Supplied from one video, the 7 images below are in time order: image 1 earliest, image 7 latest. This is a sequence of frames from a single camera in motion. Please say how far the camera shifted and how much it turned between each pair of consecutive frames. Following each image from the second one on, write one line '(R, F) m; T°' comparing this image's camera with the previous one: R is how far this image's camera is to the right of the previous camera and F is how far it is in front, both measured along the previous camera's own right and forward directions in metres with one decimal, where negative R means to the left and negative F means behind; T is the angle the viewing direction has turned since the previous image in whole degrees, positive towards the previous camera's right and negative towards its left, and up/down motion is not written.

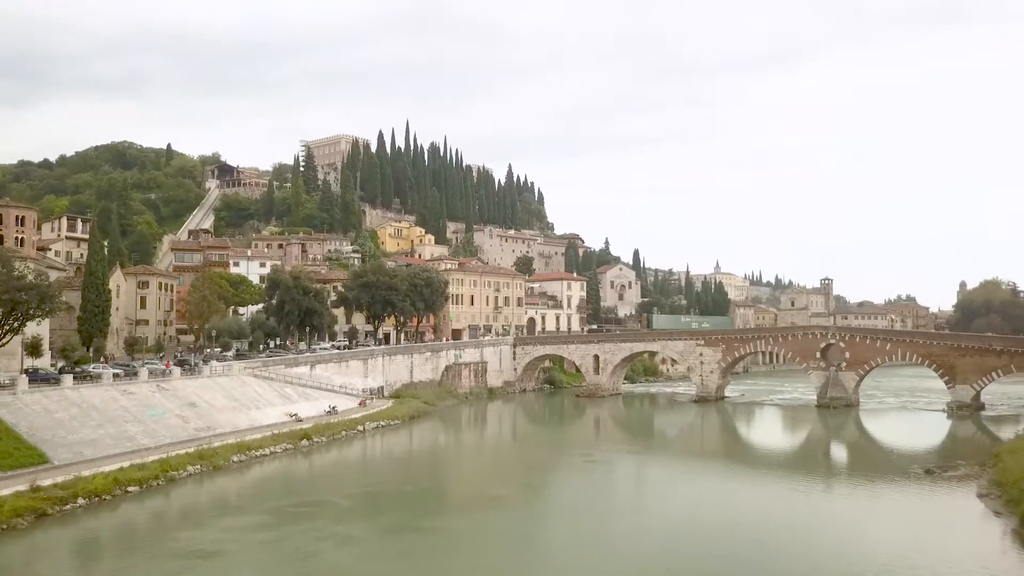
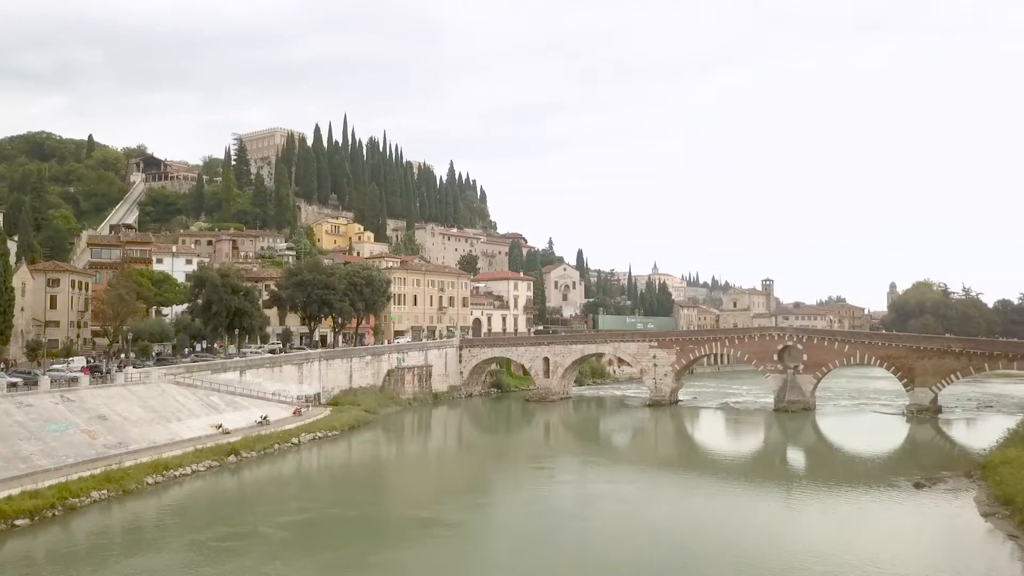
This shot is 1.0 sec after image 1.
(-0.4, +2.3) m; +4°
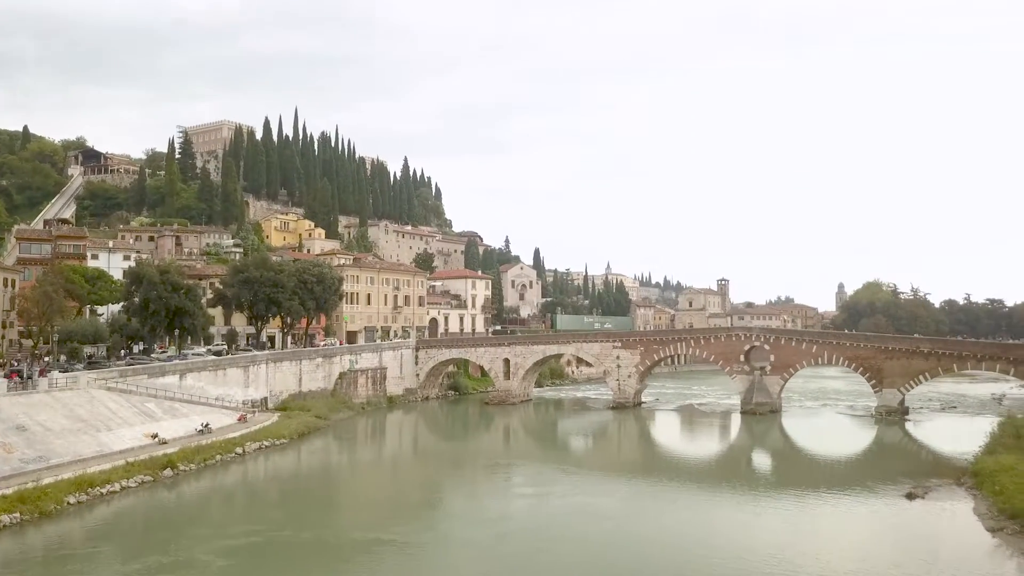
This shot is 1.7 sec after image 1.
(-0.3, +1.7) m; +3°
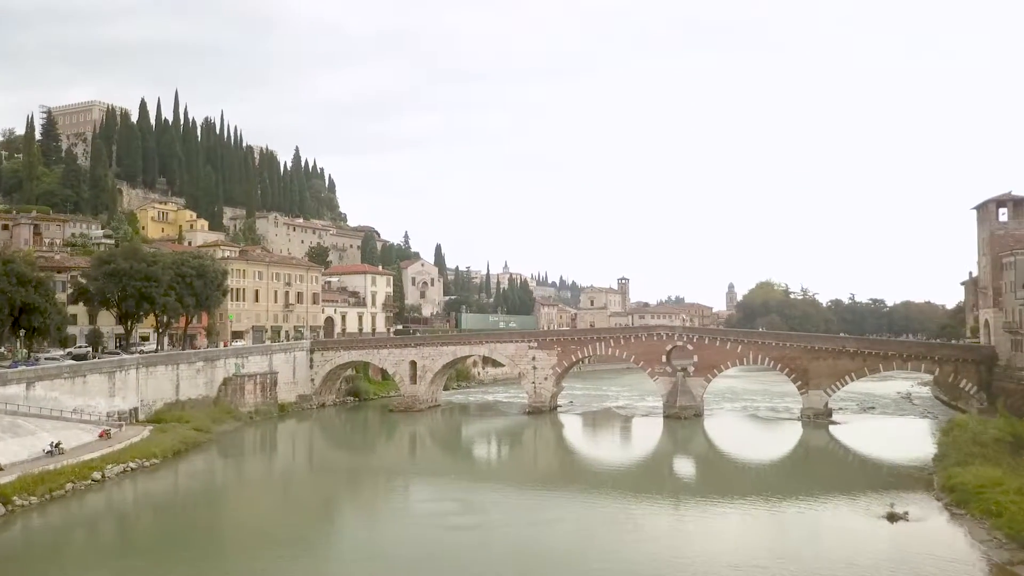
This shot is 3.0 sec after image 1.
(-0.6, +3.3) m; +7°
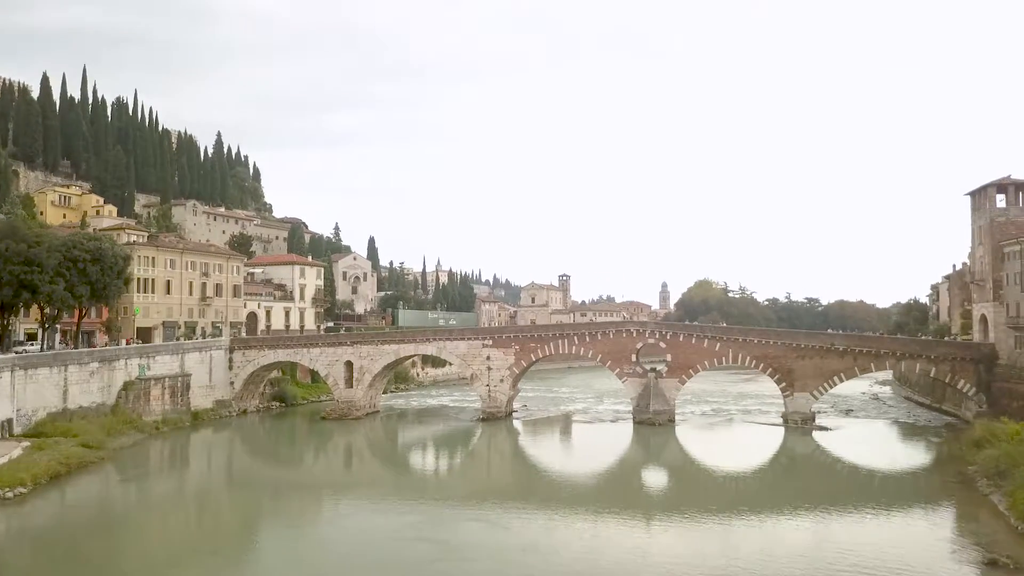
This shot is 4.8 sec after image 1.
(-0.9, +4.4) m; +5°
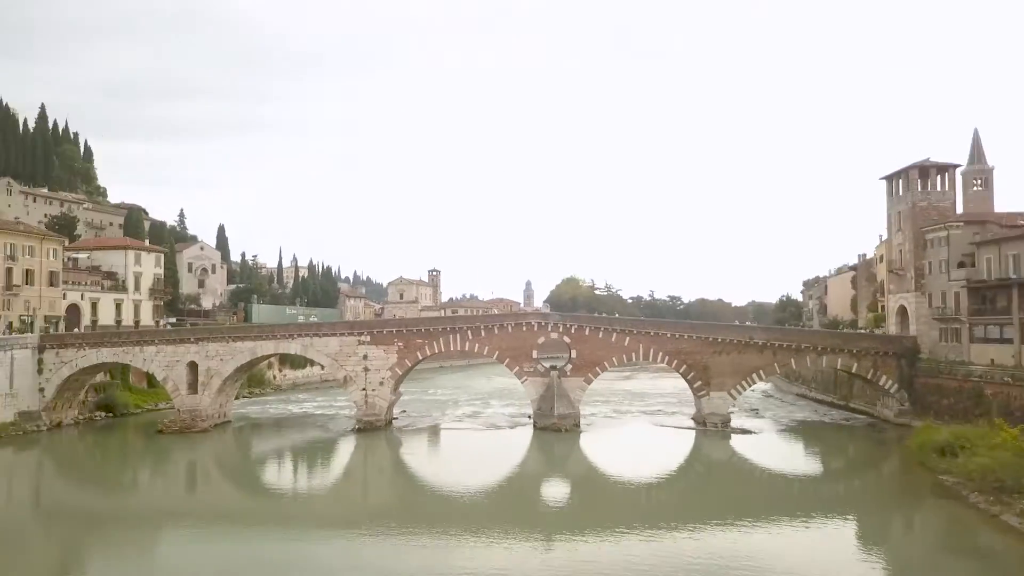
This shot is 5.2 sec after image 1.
(-0.8, +4.6) m; +10°
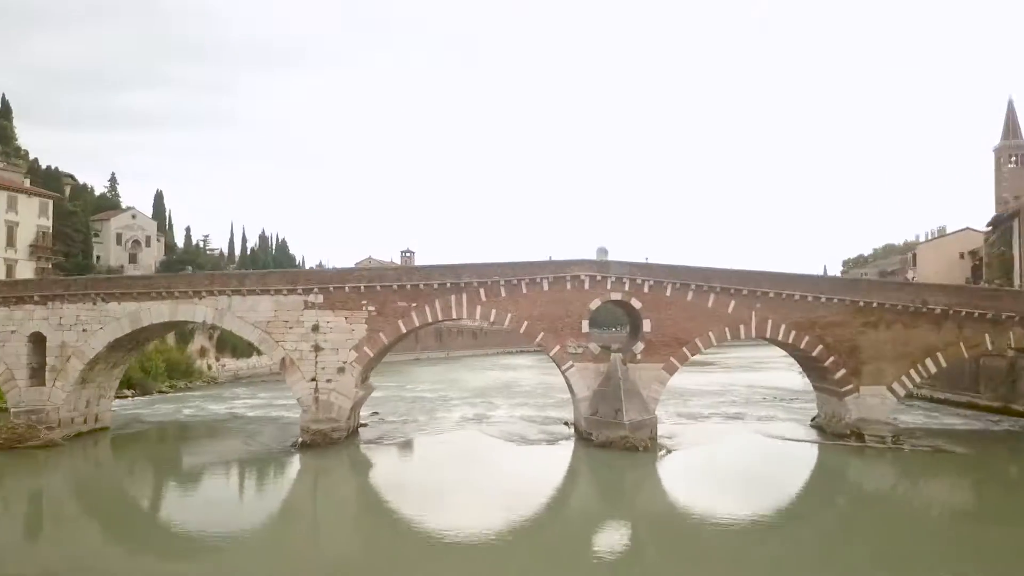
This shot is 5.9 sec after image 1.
(-1.5, +10.6) m; +2°
